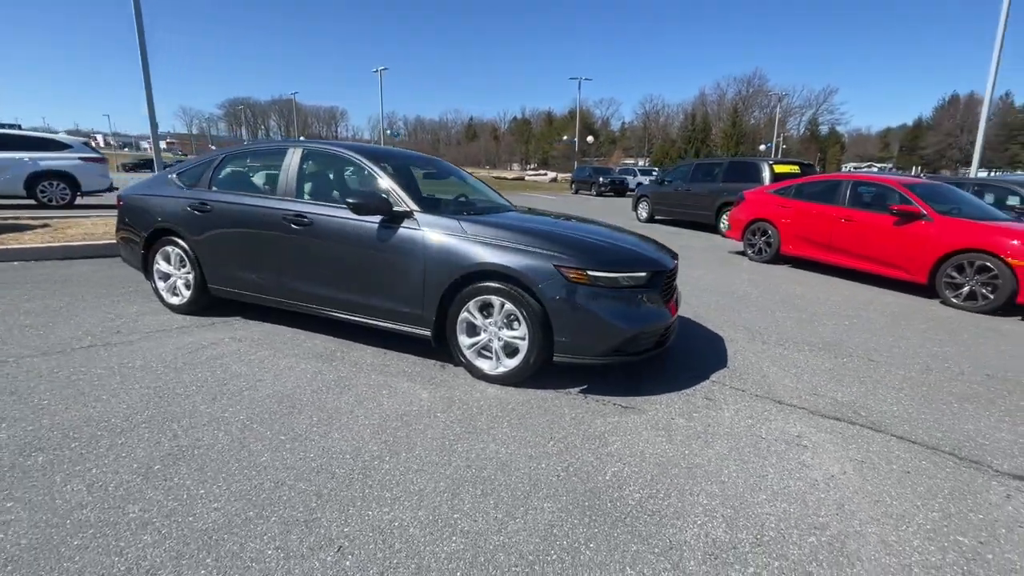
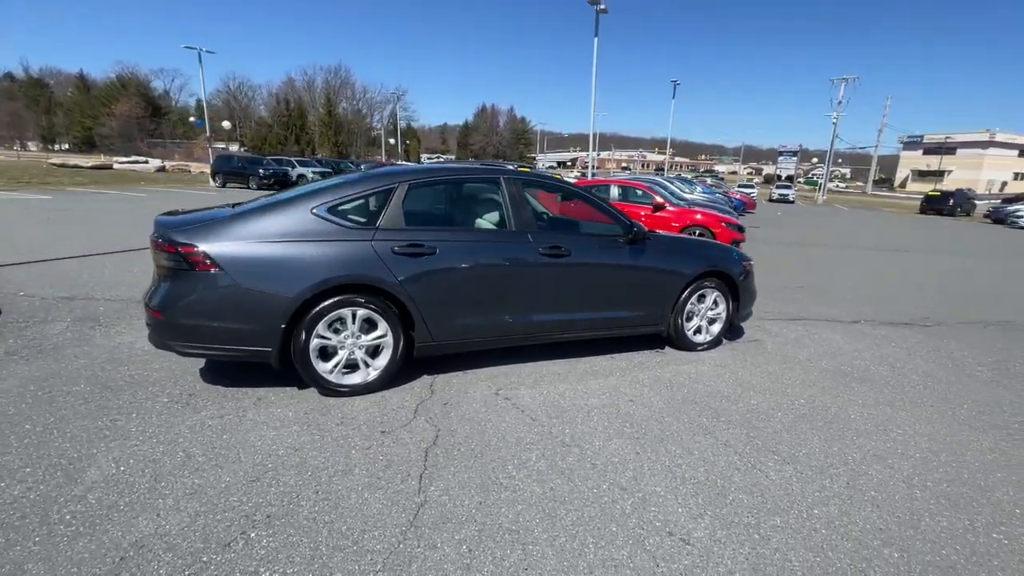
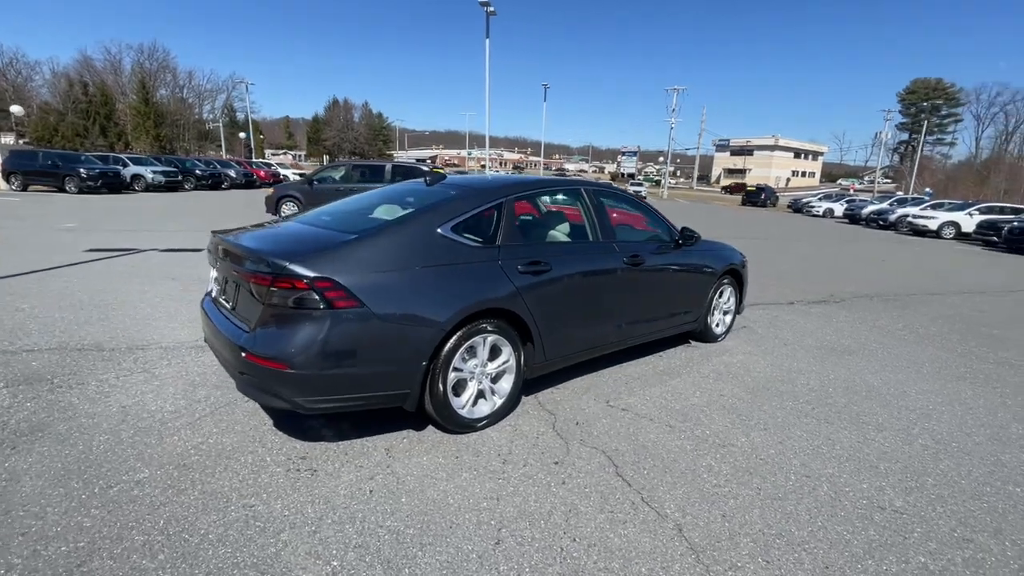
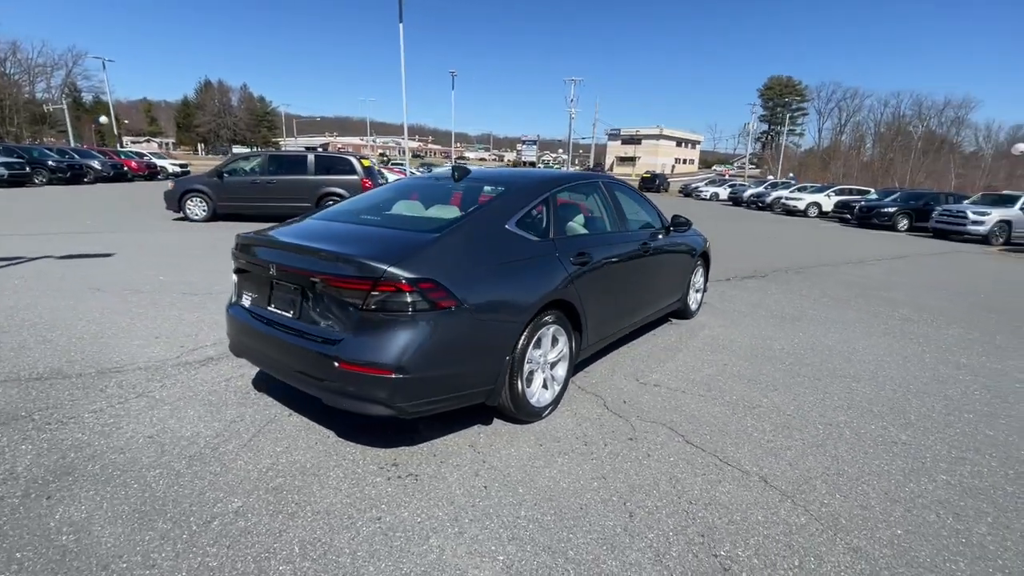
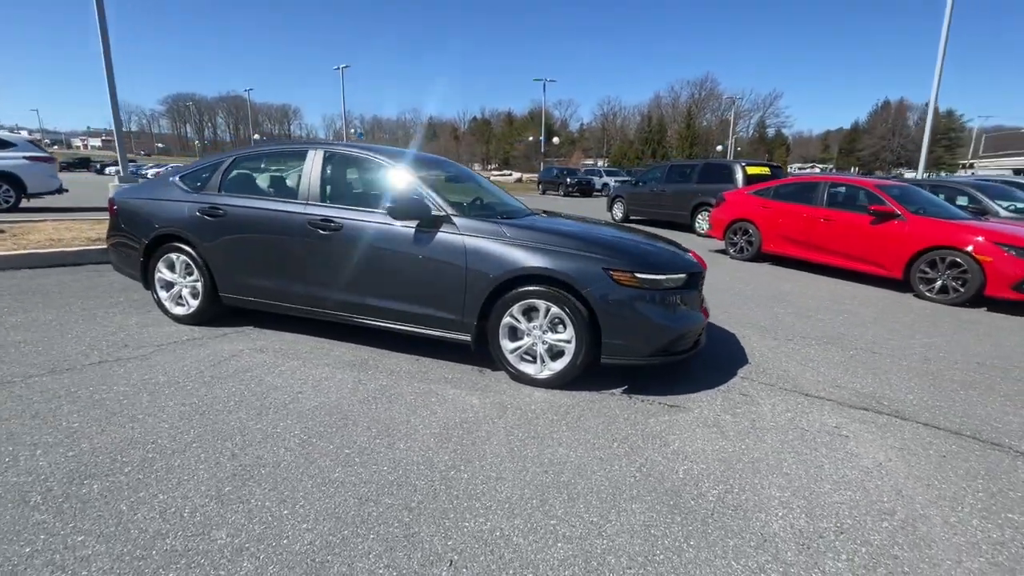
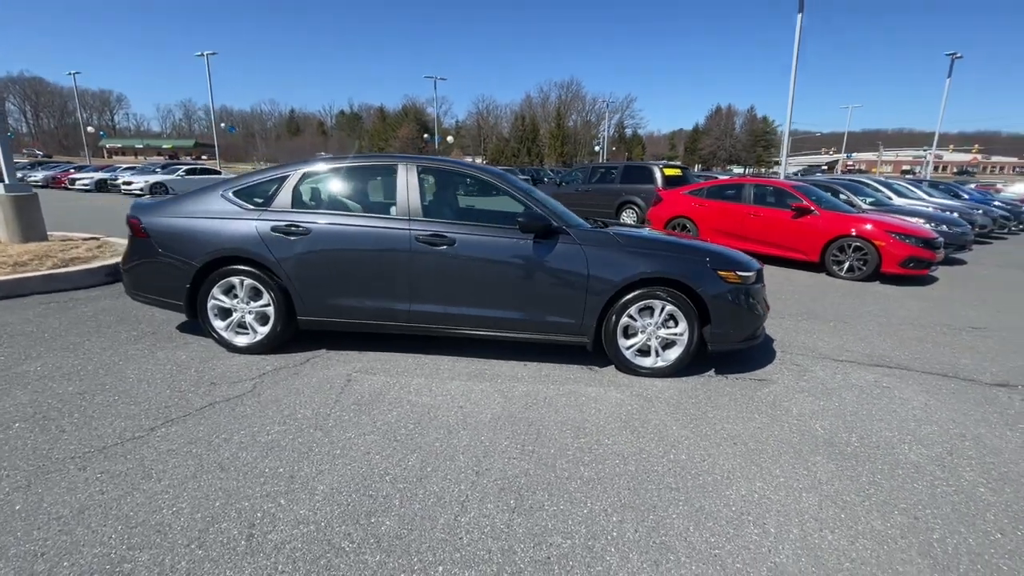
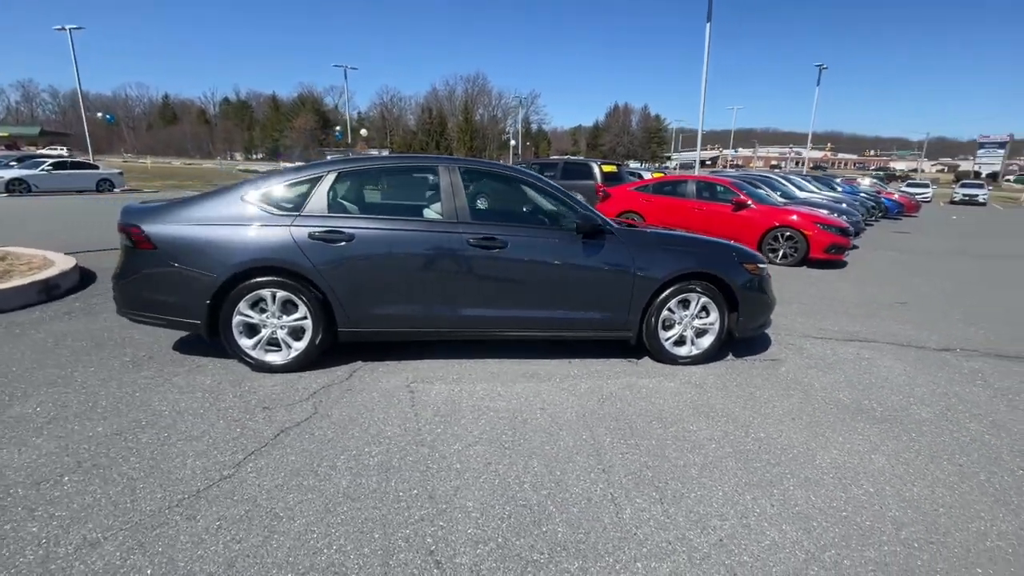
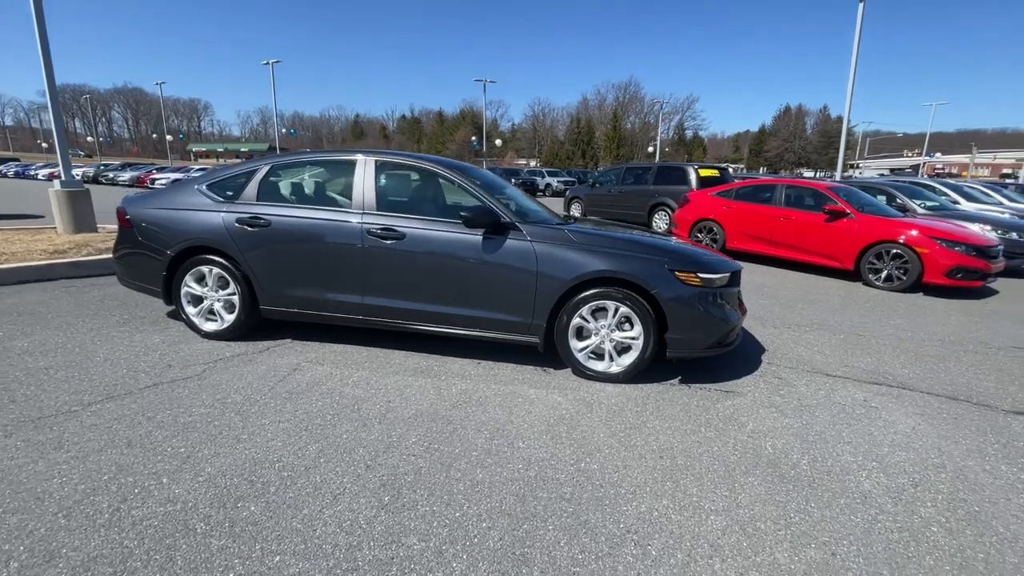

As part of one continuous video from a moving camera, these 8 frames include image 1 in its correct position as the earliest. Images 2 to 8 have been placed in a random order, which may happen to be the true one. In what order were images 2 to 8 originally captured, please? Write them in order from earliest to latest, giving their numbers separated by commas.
5, 8, 6, 7, 2, 3, 4
